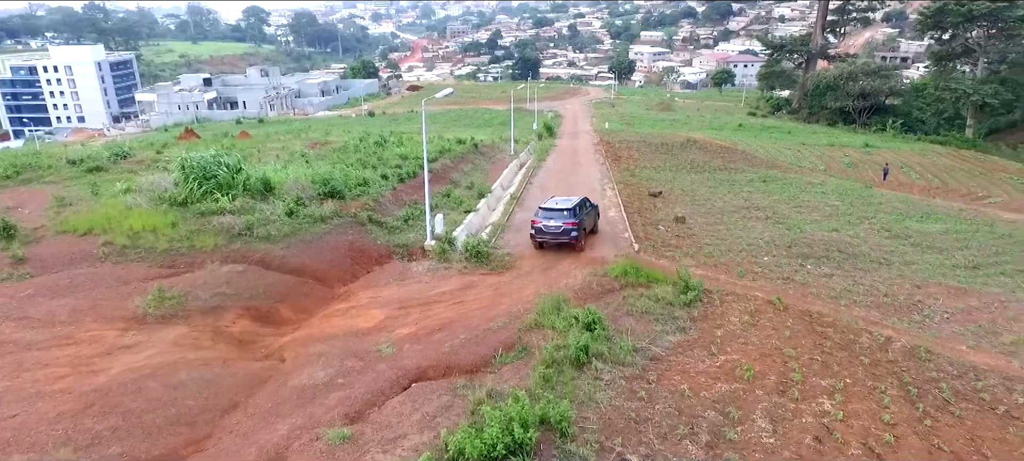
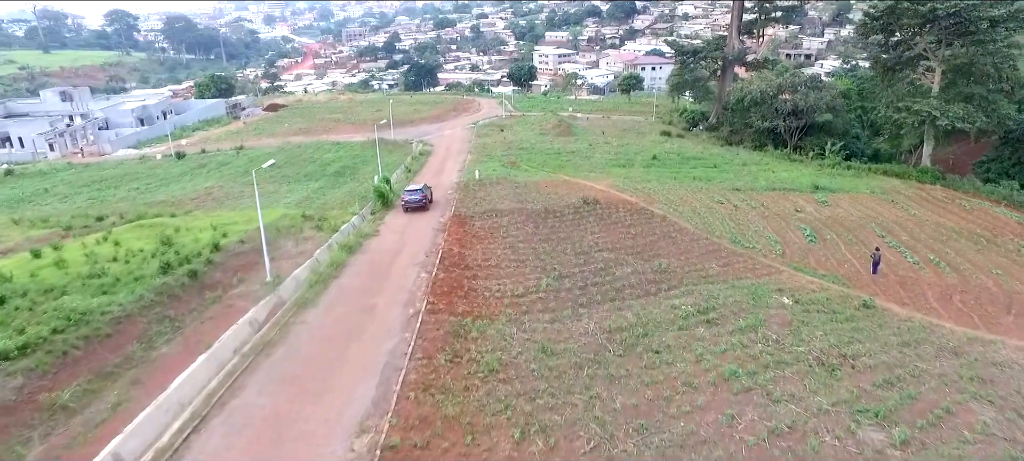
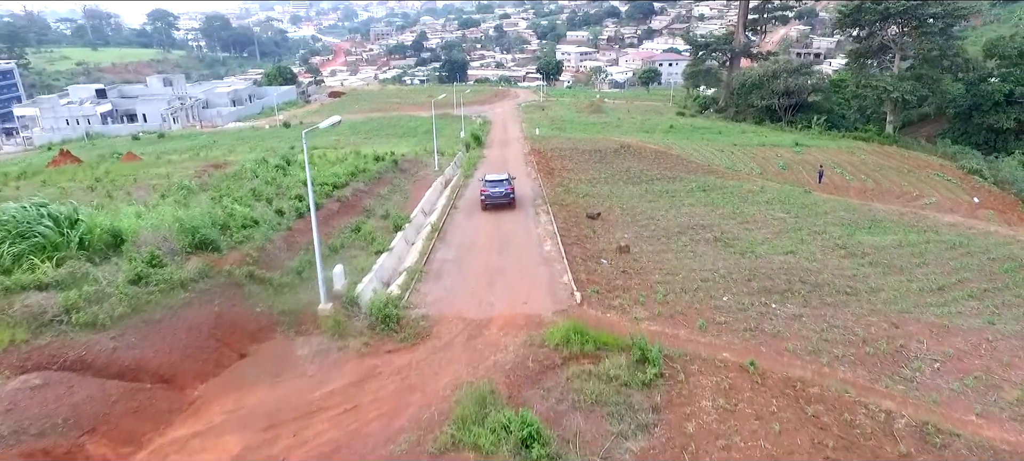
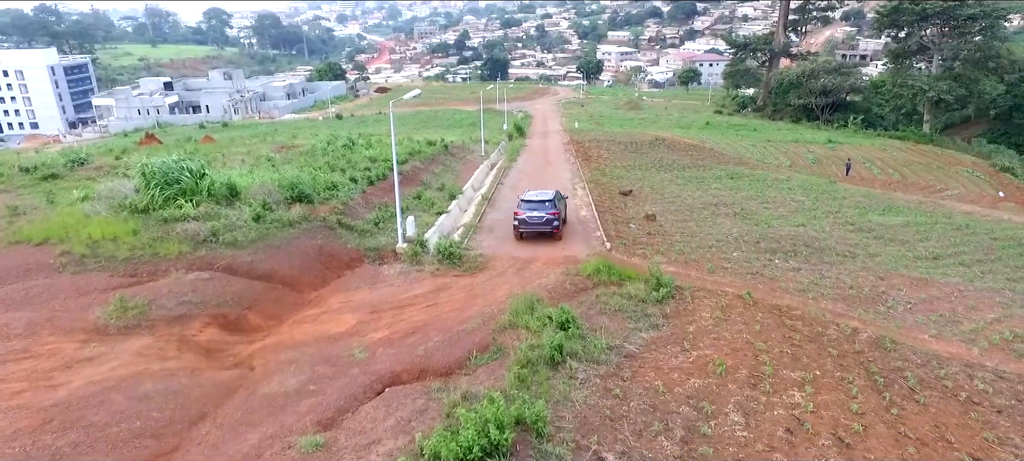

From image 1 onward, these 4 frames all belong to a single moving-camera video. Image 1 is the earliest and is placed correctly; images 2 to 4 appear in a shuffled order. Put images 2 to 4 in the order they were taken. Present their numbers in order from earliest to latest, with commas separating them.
4, 3, 2
